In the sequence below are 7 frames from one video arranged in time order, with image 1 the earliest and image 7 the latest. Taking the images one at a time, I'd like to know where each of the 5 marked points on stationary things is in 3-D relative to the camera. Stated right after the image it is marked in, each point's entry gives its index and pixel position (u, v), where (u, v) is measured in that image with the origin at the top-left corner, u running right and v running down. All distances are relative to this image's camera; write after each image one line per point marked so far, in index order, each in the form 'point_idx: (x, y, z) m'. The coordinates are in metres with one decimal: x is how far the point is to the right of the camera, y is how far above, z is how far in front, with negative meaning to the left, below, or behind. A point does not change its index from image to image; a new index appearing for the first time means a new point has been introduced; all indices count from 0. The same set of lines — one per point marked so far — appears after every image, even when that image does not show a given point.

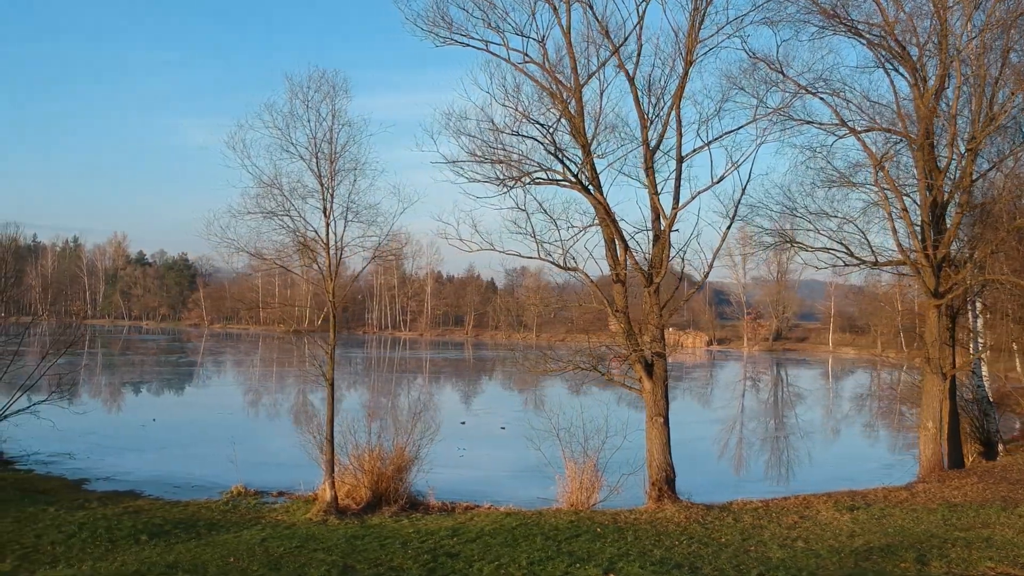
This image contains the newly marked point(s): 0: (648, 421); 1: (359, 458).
0: (+2.0, -1.9, +10.8) m
1: (-2.3, -2.6, +11.3) m
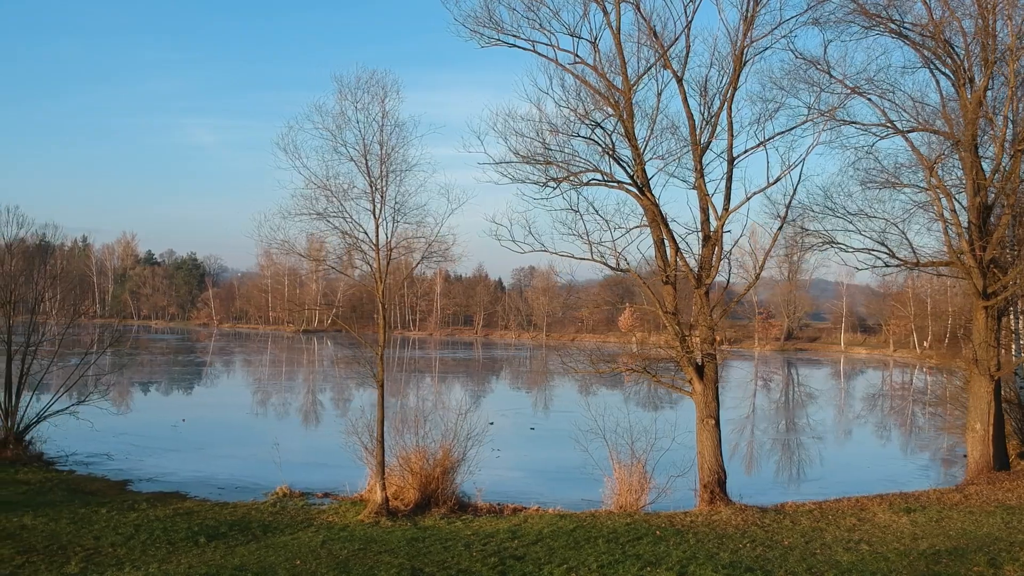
0: (+2.7, -2.0, +10.8) m
1: (-1.6, -2.6, +11.3) m
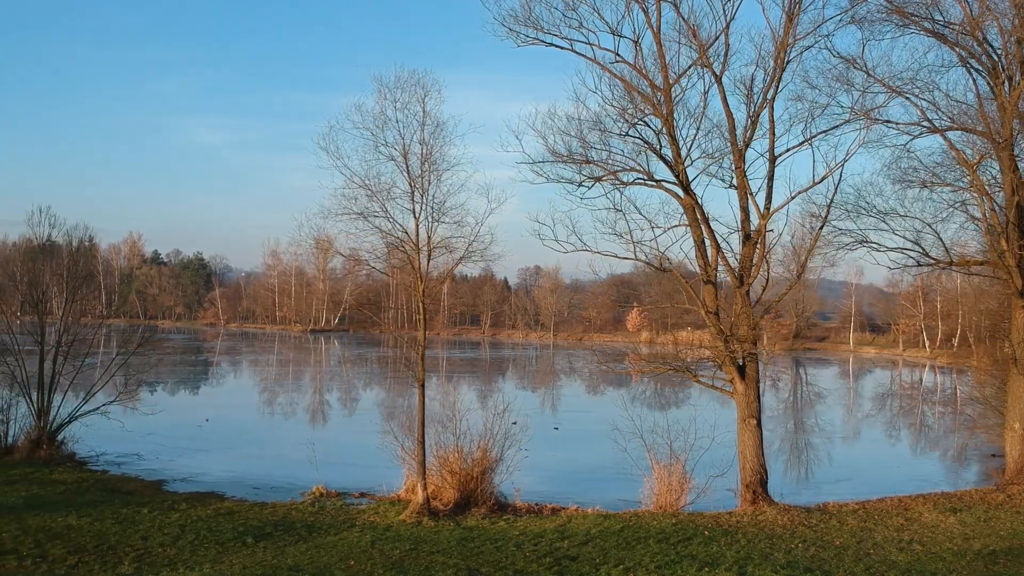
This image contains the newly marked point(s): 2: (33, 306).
0: (+3.3, -1.9, +10.7) m
1: (-1.0, -2.6, +11.2) m
2: (-10.5, -0.5, +16.8) m
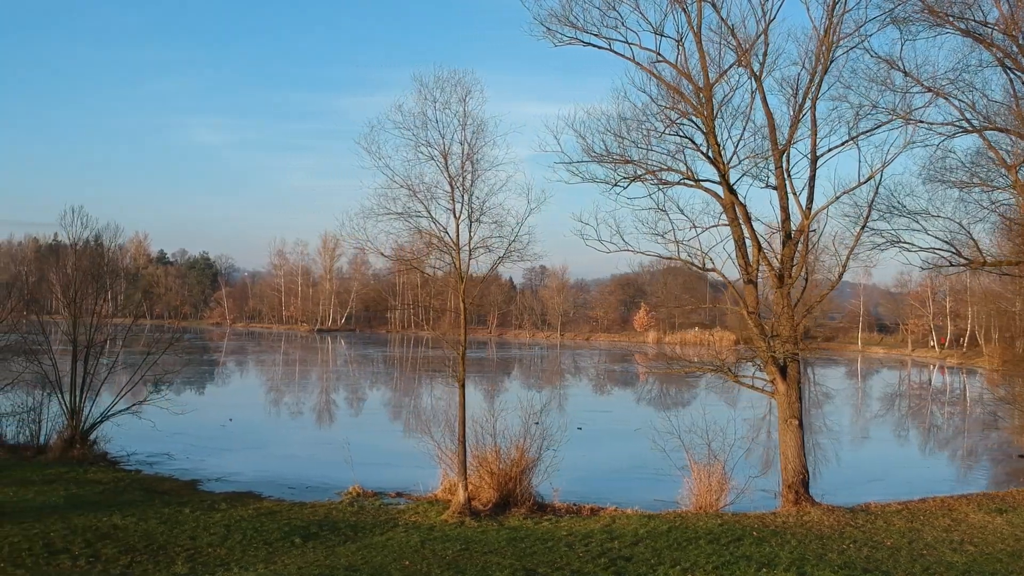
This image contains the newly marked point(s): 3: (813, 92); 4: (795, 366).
0: (+3.9, -1.9, +10.7) m
1: (-0.4, -2.6, +11.2) m
2: (-9.9, -0.5, +16.8) m
3: (+4.2, +2.7, +10.3) m
4: (+4.0, -1.1, +10.6) m
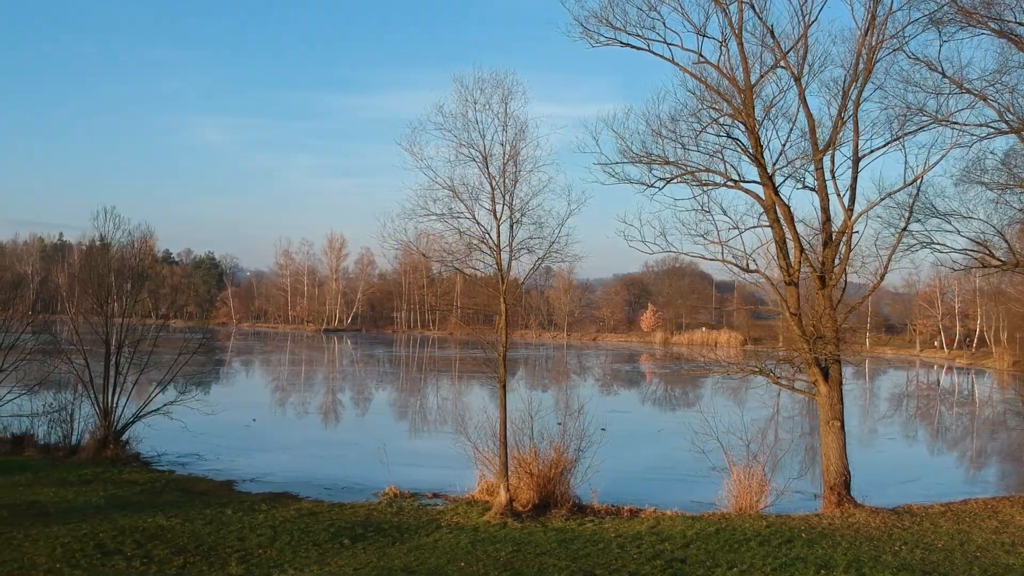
0: (+4.4, -2.0, +10.7) m
1: (+0.1, -2.6, +11.2) m
2: (-9.3, -0.5, +16.9) m
3: (+4.7, +2.7, +10.3) m
4: (+4.6, -1.1, +10.6) m
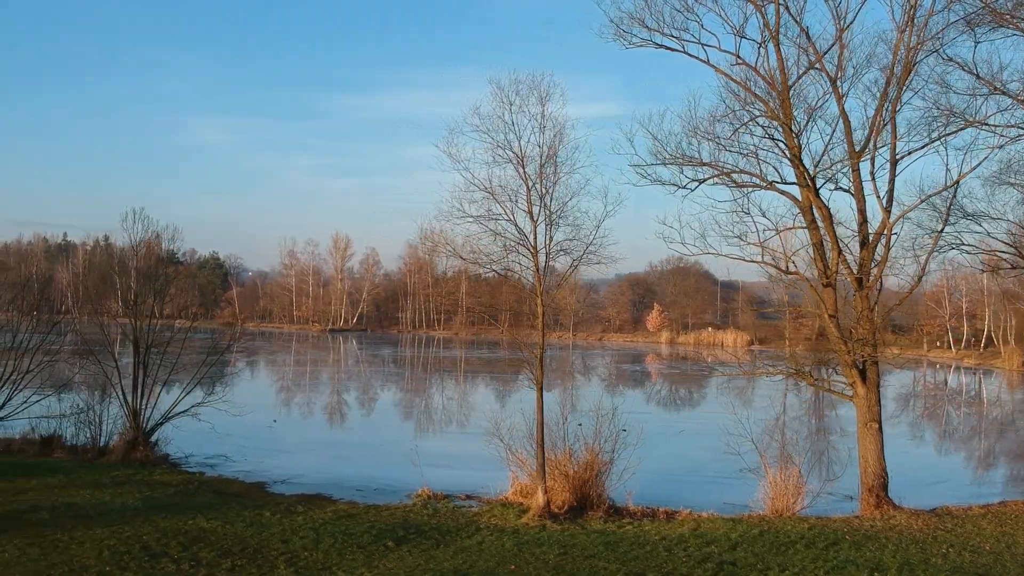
0: (+5.0, -2.0, +10.7) m
1: (+0.7, -2.6, +11.2) m
2: (-8.8, -0.5, +16.8) m
3: (+5.3, +2.7, +10.3) m
4: (+5.1, -1.2, +10.6) m
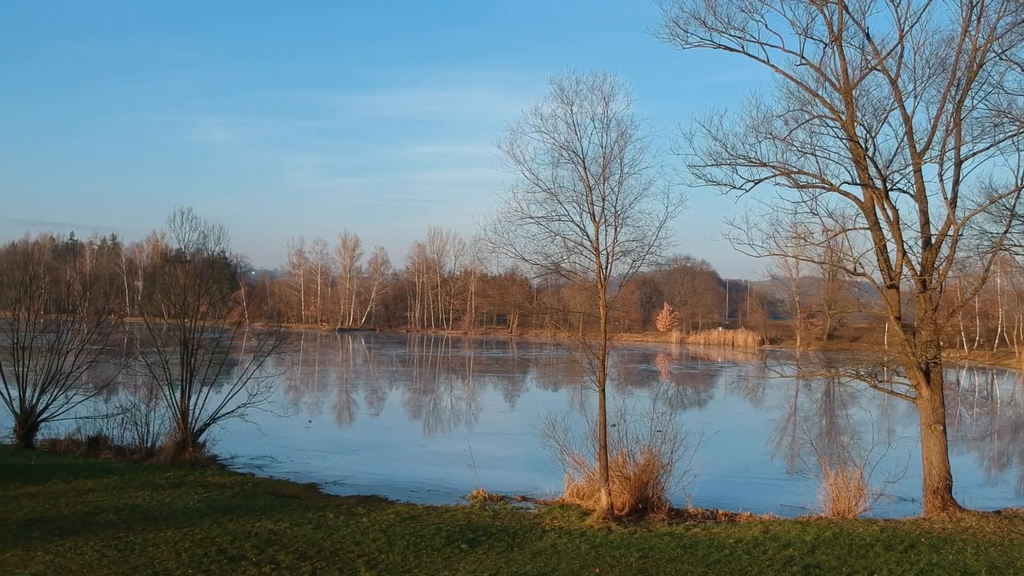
0: (+5.8, -2.0, +10.7) m
1: (+1.5, -2.6, +11.2) m
2: (-7.9, -0.5, +16.8) m
3: (+6.1, +2.6, +10.3) m
4: (+6.0, -1.2, +10.6) m
